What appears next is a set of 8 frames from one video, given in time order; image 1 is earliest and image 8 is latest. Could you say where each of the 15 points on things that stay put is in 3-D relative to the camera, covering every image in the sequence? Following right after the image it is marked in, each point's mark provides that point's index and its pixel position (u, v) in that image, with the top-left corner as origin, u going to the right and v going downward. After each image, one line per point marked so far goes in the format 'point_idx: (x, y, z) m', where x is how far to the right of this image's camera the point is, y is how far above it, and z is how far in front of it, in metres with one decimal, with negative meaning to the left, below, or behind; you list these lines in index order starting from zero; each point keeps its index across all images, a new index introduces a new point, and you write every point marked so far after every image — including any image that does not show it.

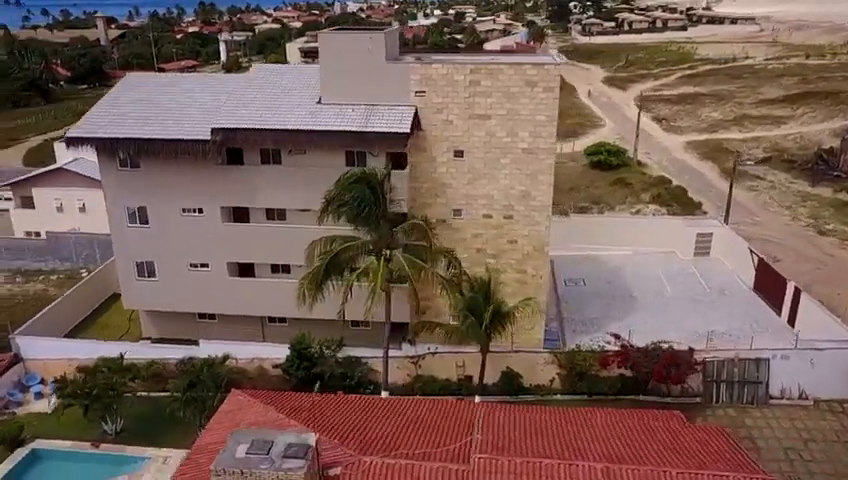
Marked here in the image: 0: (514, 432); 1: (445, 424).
0: (+2.1, -4.6, +16.2) m
1: (+0.5, -4.6, +17.0) m
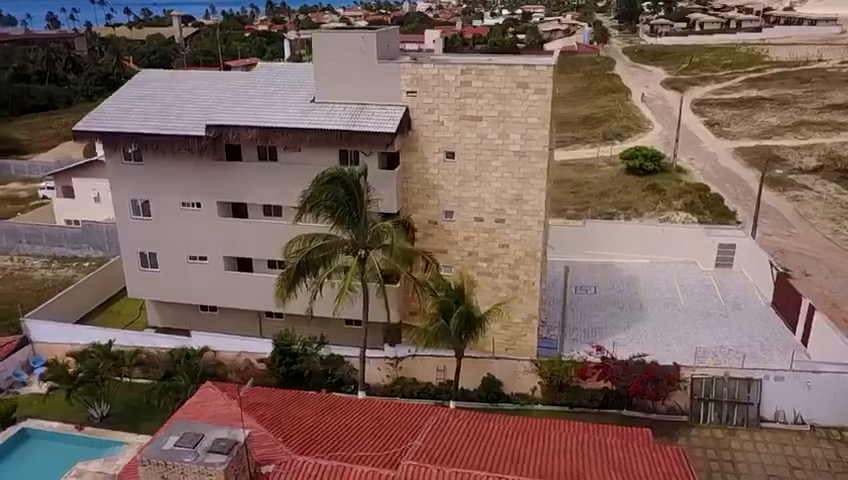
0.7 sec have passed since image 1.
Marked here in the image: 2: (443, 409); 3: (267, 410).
0: (+0.8, -4.7, +15.9) m
1: (-0.7, -4.7, +16.8) m
2: (+0.5, -4.7, +18.7) m
3: (-4.1, -4.6, +17.9) m
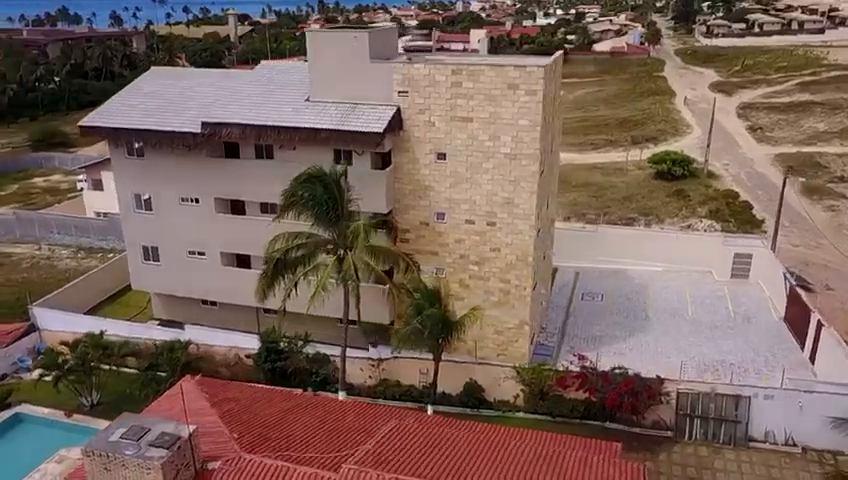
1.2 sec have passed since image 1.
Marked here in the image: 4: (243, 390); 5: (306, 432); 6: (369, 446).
0: (-0.3, -4.7, +15.7) m
1: (-1.7, -4.7, +16.7) m
2: (-0.4, -4.7, +18.5) m
3: (-5.1, -4.5, +18.0) m
4: (-5.2, -4.3, +19.5) m
5: (-2.9, -4.7, +16.5) m
6: (-1.3, -4.7, +15.4) m
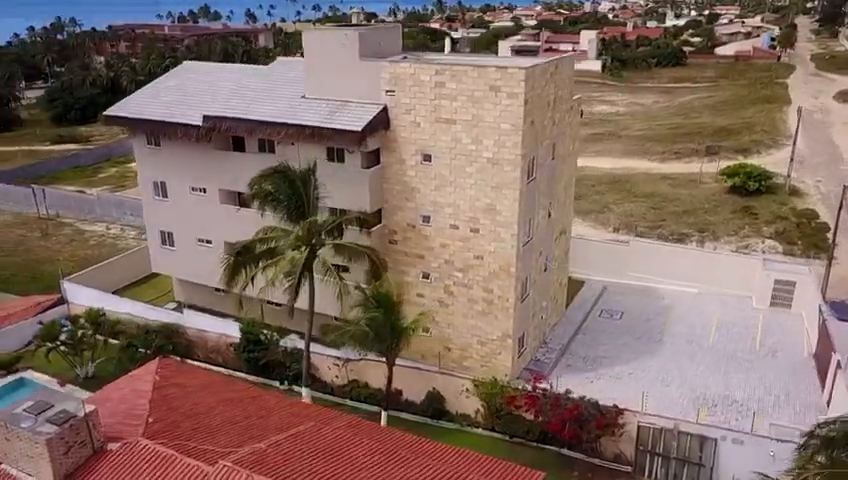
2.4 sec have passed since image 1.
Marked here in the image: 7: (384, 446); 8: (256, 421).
0: (-2.6, -4.7, +15.4) m
1: (-3.8, -4.6, +16.7) m
2: (-2.2, -4.7, +18.2) m
3: (-6.9, -4.2, +18.5) m
4: (-6.8, -4.1, +20.1) m
5: (-5.0, -4.6, +16.7) m
6: (-3.6, -4.6, +15.4) m
7: (-1.0, -4.9, +16.0) m
8: (-4.3, -4.6, +17.2) m
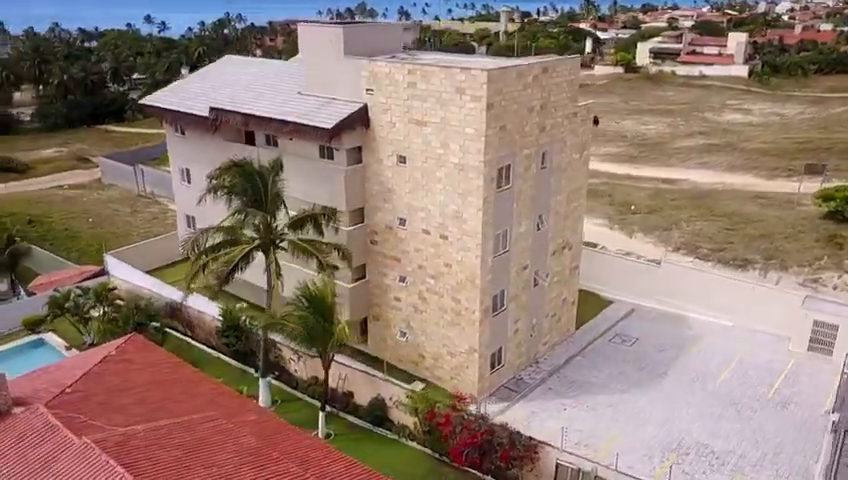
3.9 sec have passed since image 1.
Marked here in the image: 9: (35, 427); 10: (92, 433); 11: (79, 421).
0: (-5.5, -4.6, +15.7) m
1: (-6.4, -4.4, +17.2) m
2: (-4.5, -4.6, +18.4) m
3: (-9.0, -3.7, +19.6) m
4: (-8.5, -3.6, +21.1) m
5: (-7.5, -4.2, +17.4) m
6: (-6.5, -4.4, +15.8) m
7: (-3.8, -4.9, +16.0) m
8: (-6.8, -4.3, +17.8) m
9: (-8.8, -4.2, +15.6) m
10: (-7.5, -4.3, +15.4) m
11: (-8.1, -4.2, +16.0) m
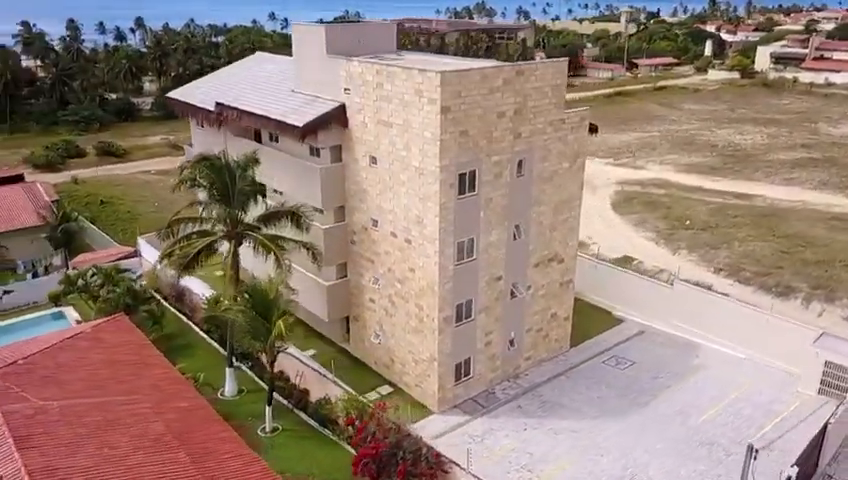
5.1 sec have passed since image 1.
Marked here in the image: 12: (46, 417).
0: (-7.9, -4.3, +16.4) m
1: (-8.5, -4.0, +18.0) m
2: (-6.5, -4.4, +18.9) m
3: (-10.6, -3.2, +20.8) m
4: (-9.9, -3.1, +22.2) m
5: (-9.6, -3.8, +18.4) m
6: (-8.9, -4.0, +16.7) m
7: (-6.2, -4.7, +16.4) m
8: (-8.8, -3.9, +18.7) m
9: (-11.2, -3.8, +16.9) m
10: (-9.9, -3.9, +16.4) m
11: (-10.4, -3.8, +17.1) m
12: (-8.8, -4.2, +16.0) m
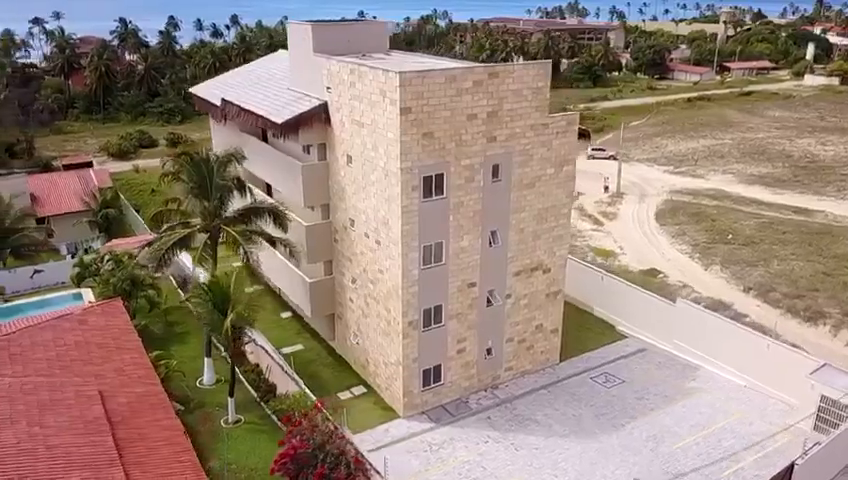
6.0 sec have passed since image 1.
0: (-9.6, -4.0, +17.2) m
1: (-10.1, -3.7, +18.9) m
2: (-8.0, -4.2, +19.5) m
3: (-11.7, -2.8, +21.9) m
4: (-10.9, -2.7, +23.2) m
5: (-11.1, -3.4, +19.4) m
6: (-10.6, -3.7, +17.6) m
7: (-8.0, -4.5, +17.0) m
8: (-10.2, -3.6, +19.5) m
9: (-12.8, -3.3, +18.1) m
10: (-11.6, -3.5, +17.4) m
11: (-12.0, -3.3, +18.2) m
12: (-10.6, -3.8, +16.9) m
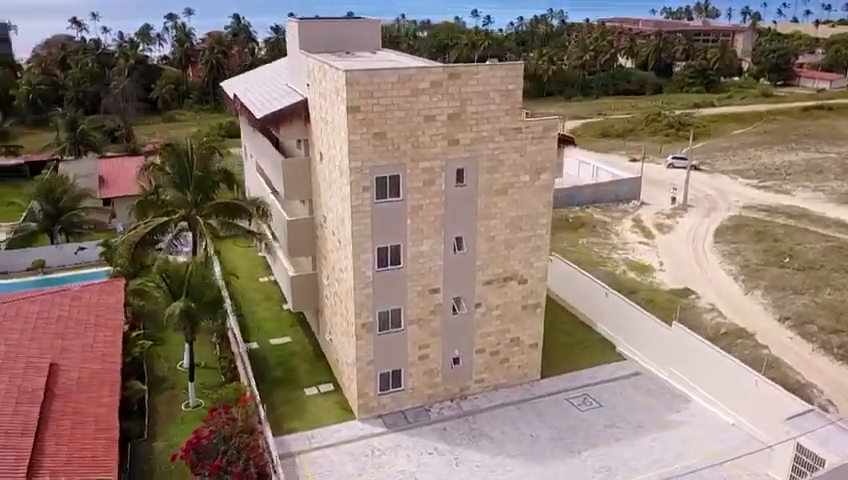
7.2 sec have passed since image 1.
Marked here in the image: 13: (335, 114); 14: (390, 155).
0: (-11.6, -3.4, +18.5) m
1: (-11.8, -3.1, +20.3) m
2: (-9.6, -3.7, +20.5) m
3: (-12.9, -2.1, +23.5) m
4: (-11.8, -2.1, +24.7) m
5: (-12.6, -2.7, +20.9) m
6: (-12.5, -3.0, +19.1) m
7: (-10.1, -4.0, +18.0) m
8: (-11.8, -3.0, +20.9) m
9: (-14.6, -2.5, +19.9) m
10: (-13.5, -2.8, +19.0) m
11: (-13.8, -2.6, +19.9) m
12: (-12.6, -3.2, +18.3) m
13: (-2.6, +3.7, +19.8) m
14: (-1.0, +2.4, +19.4) m
